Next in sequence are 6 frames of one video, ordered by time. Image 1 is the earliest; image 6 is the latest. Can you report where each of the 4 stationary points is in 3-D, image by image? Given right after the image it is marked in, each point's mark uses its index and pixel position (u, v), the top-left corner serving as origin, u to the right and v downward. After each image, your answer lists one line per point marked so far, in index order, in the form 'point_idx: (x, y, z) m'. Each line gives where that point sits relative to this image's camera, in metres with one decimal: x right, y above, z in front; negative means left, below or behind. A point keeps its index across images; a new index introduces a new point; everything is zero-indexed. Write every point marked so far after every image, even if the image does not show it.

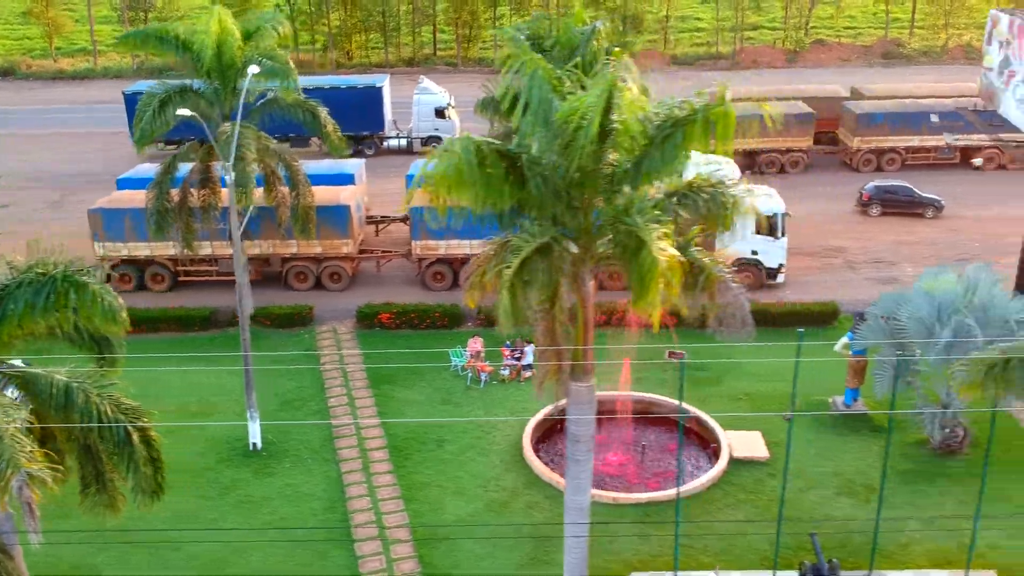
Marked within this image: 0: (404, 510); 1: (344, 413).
0: (-1.9, -4.0, +16.6) m
1: (-3.6, -2.7, +19.7) m
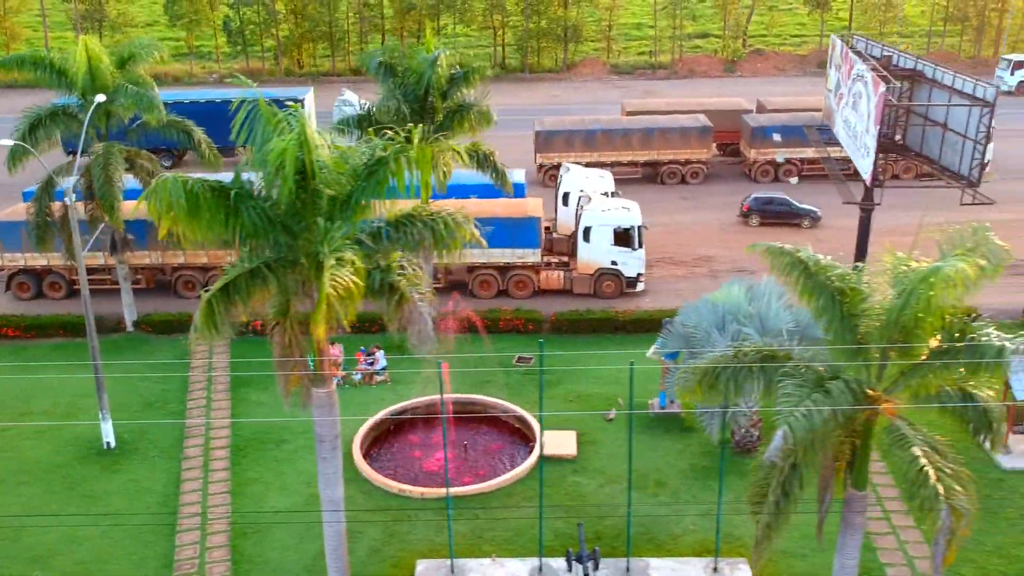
0: (-5.5, -4.2, +18.0) m
1: (-7.2, -2.9, +21.1) m
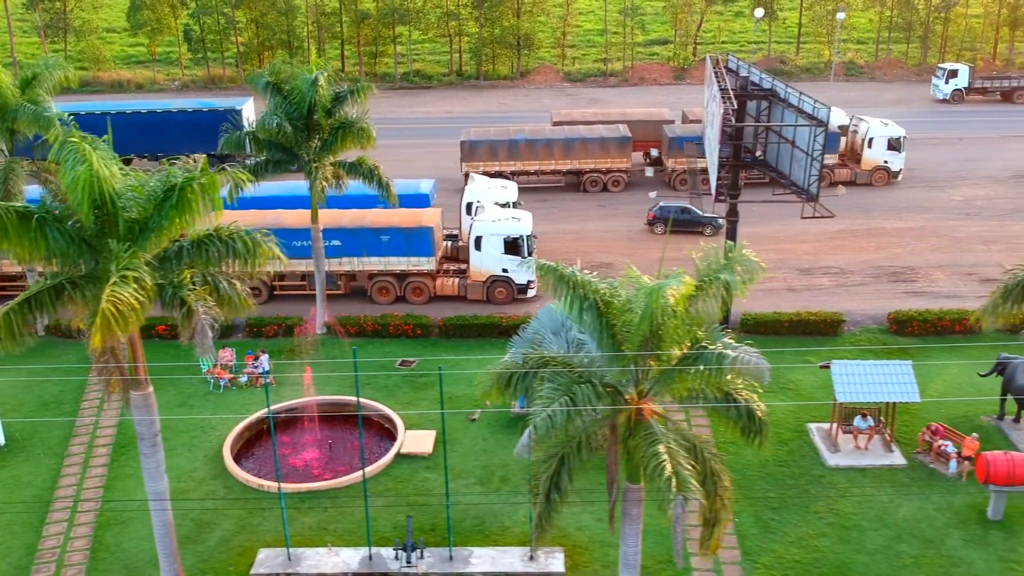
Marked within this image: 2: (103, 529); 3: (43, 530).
0: (-8.7, -4.4, +19.4) m
1: (-10.3, -3.1, +22.5) m
2: (-8.2, -4.8, +18.4) m
3: (-9.4, -4.8, +18.5) m
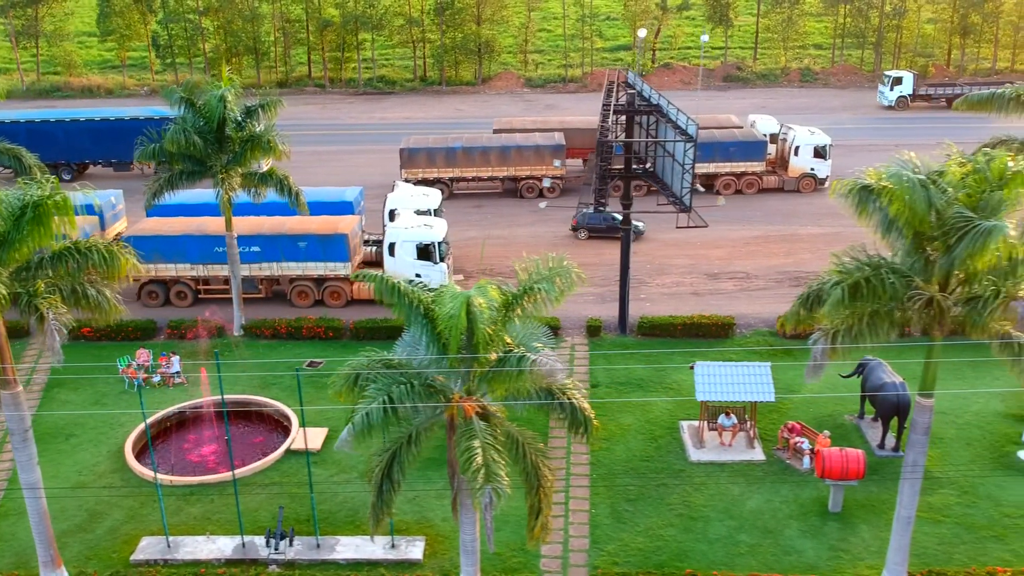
0: (-11.4, -4.5, +20.7) m
1: (-13.0, -3.2, +23.8) m
2: (-10.9, -4.9, +19.8) m
3: (-12.1, -5.0, +19.8) m
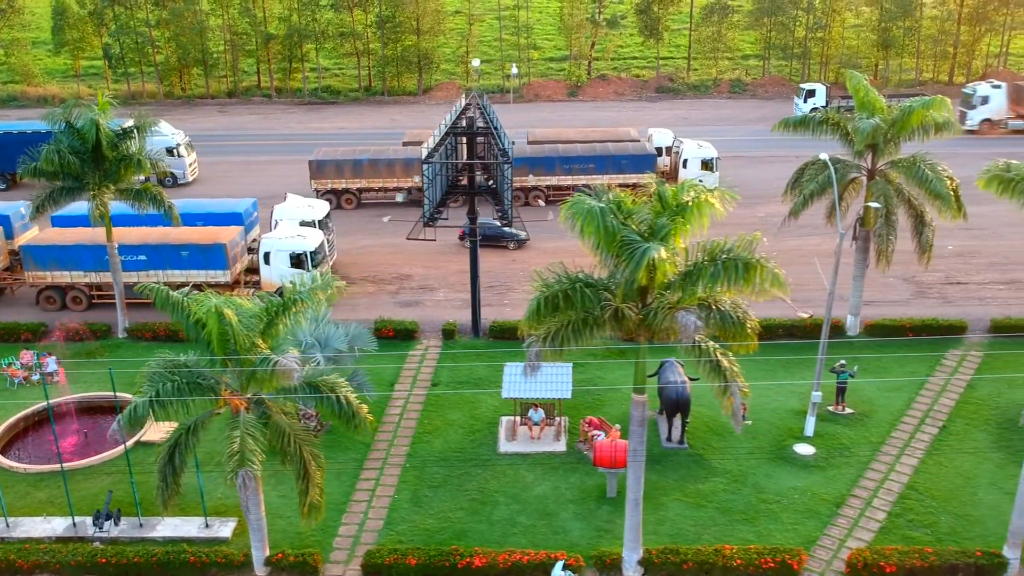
0: (-15.9, -4.7, +23.0) m
1: (-17.5, -3.4, +26.1) m
2: (-15.4, -5.1, +22.1) m
3: (-16.7, -5.1, +22.1) m
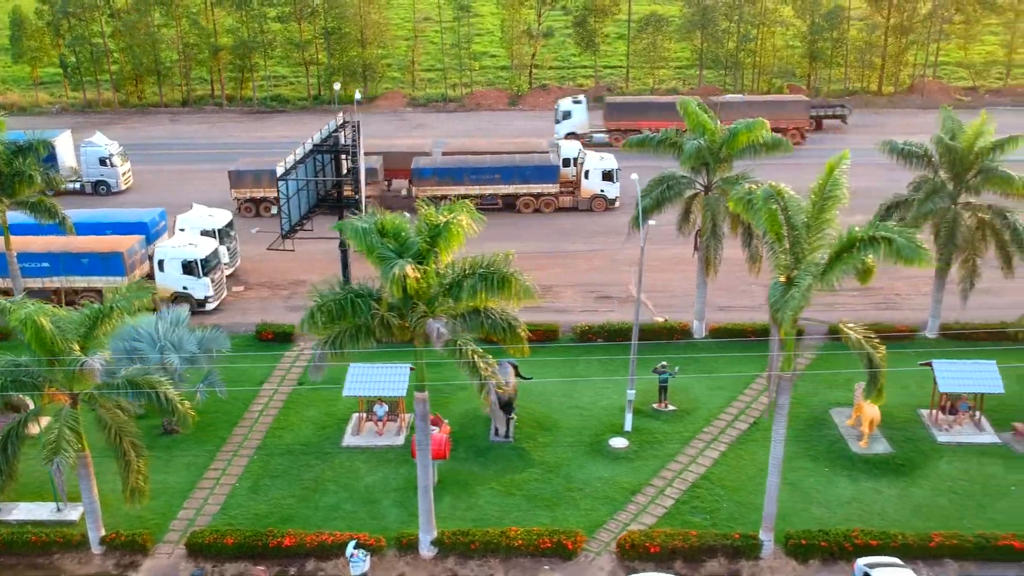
0: (-20.4, -4.9, +25.3) m
1: (-22.0, -3.5, +28.4) m
2: (-19.9, -5.3, +24.3) m
3: (-21.1, -5.3, +24.4) m
